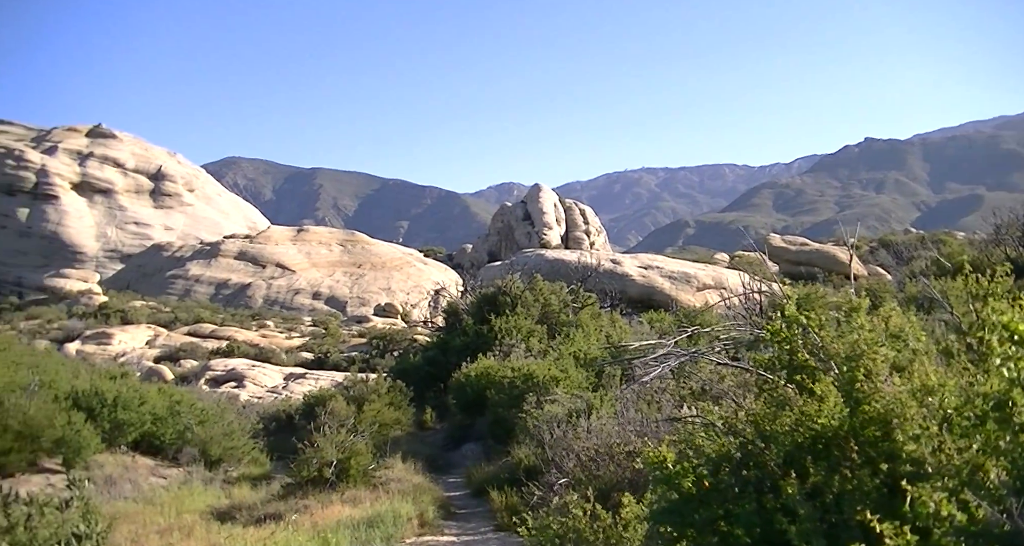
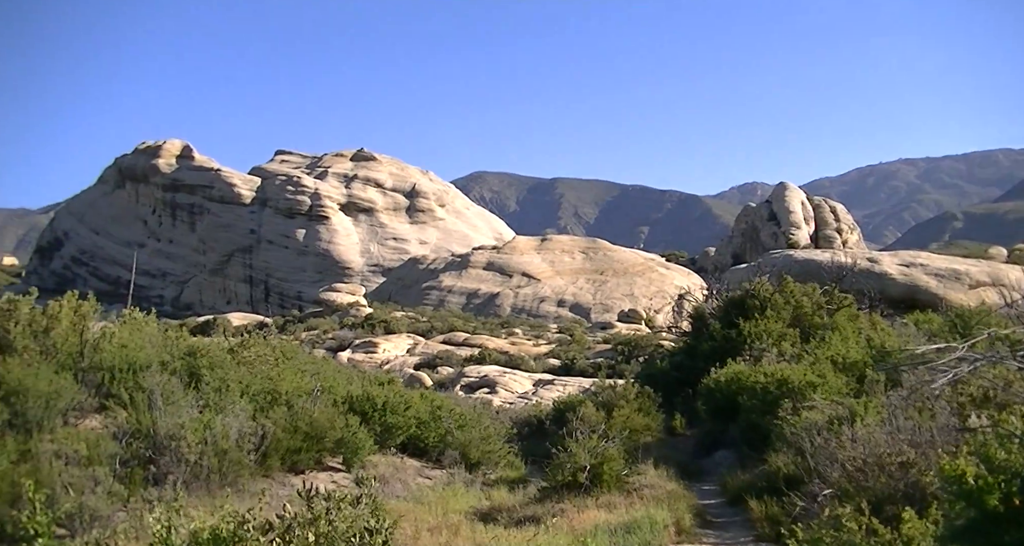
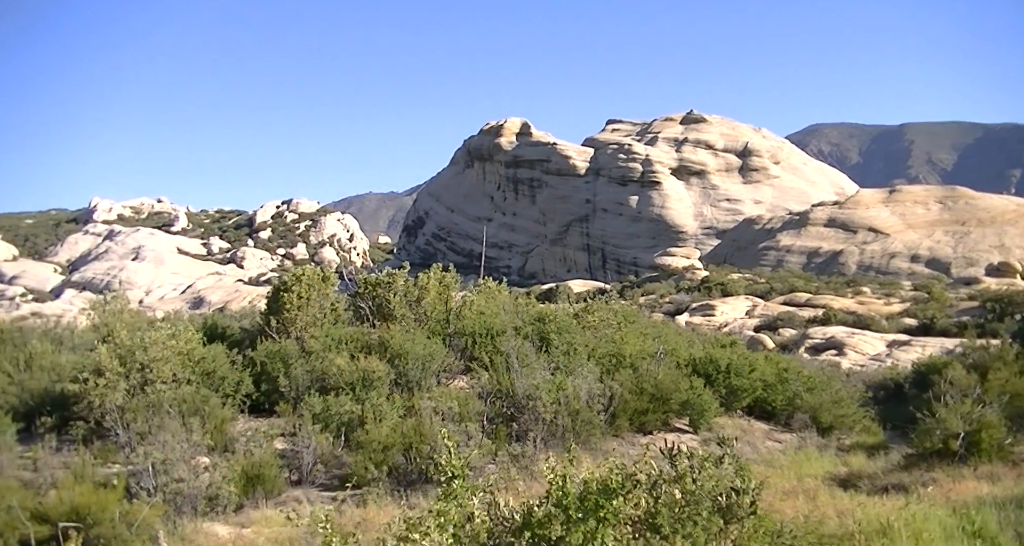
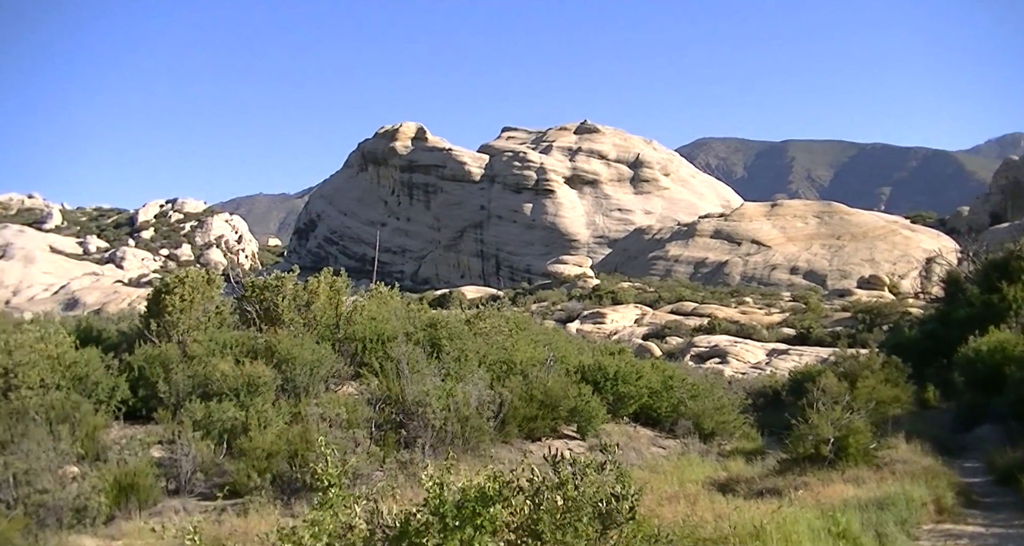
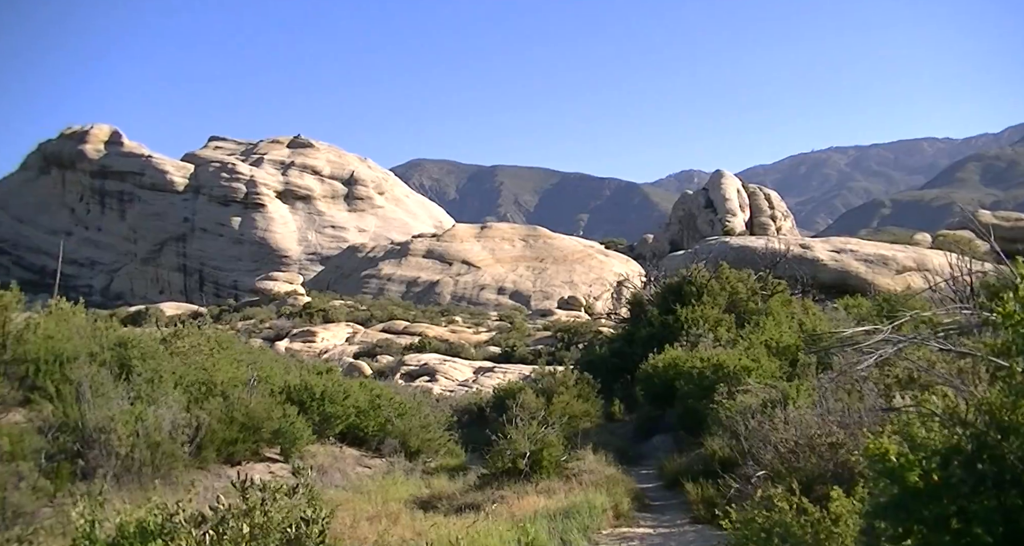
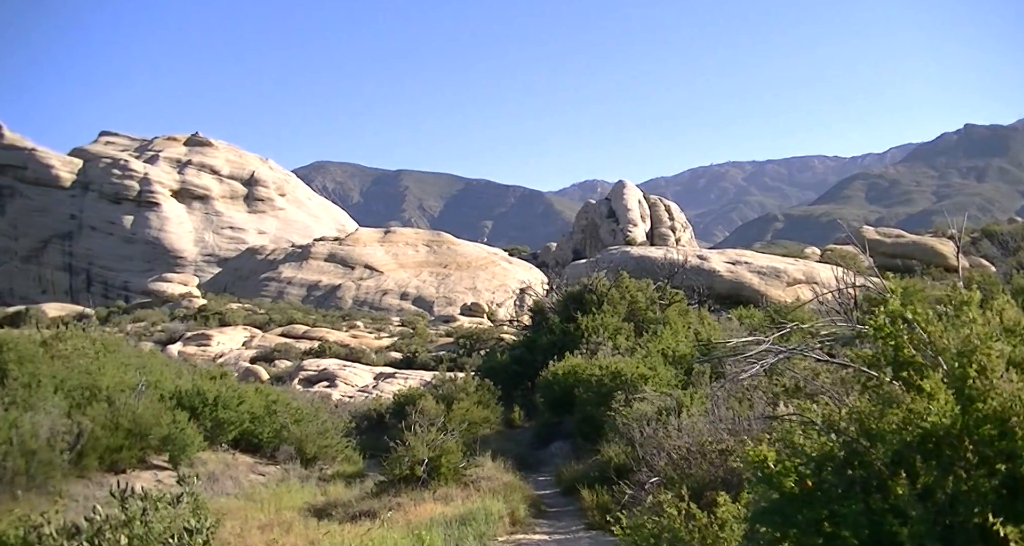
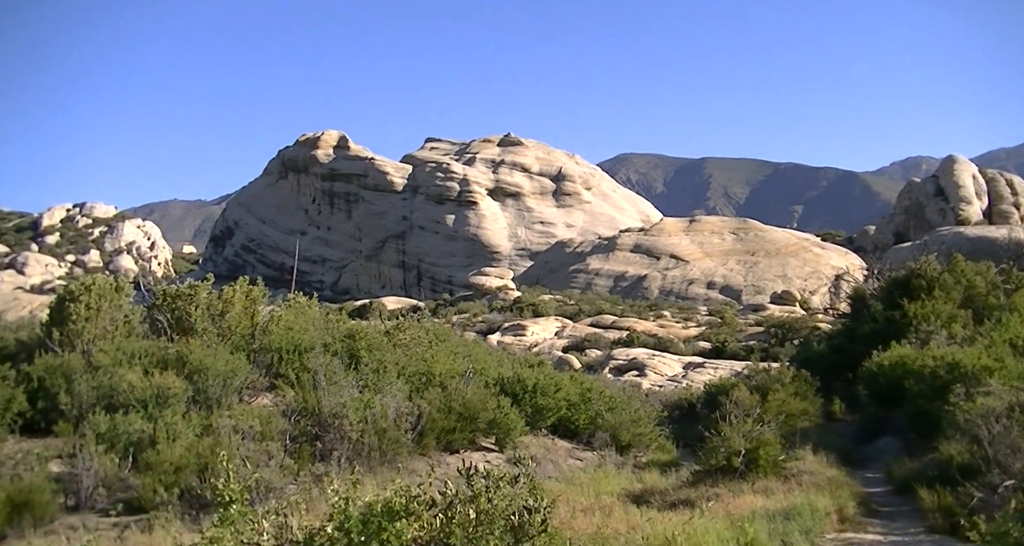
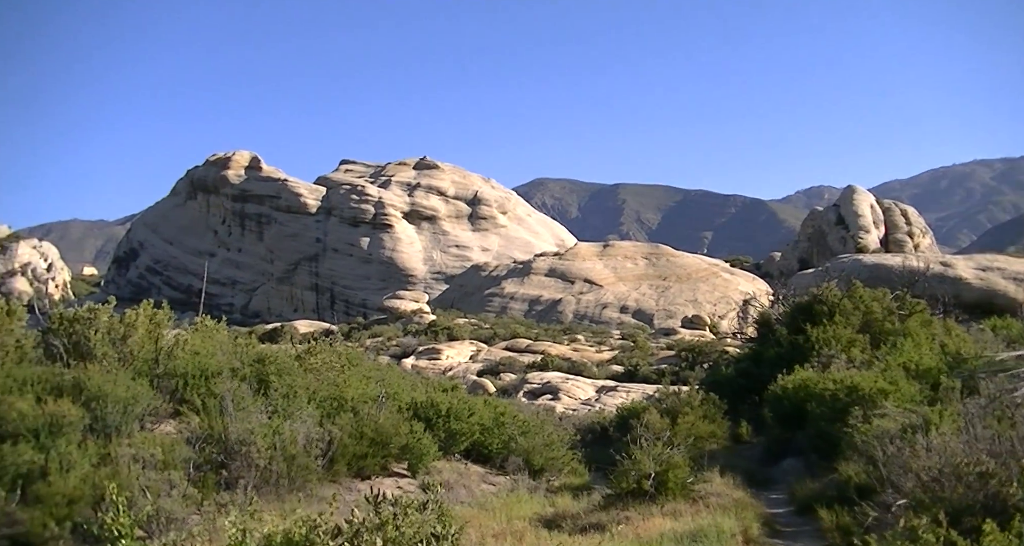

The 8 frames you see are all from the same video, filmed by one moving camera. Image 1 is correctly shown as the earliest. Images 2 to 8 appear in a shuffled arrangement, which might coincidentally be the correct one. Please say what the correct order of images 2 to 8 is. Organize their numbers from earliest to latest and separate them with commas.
6, 5, 2, 8, 7, 4, 3
